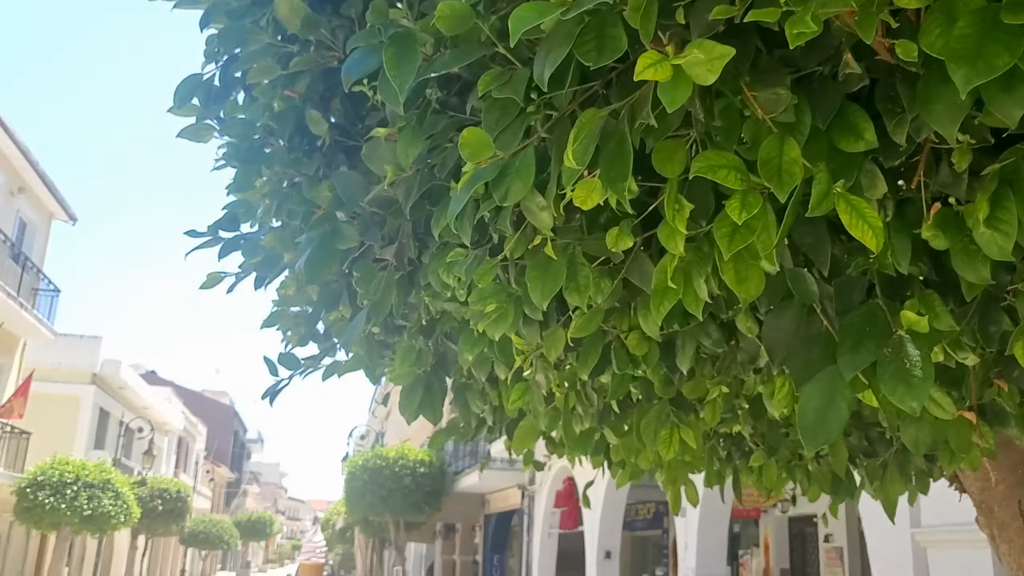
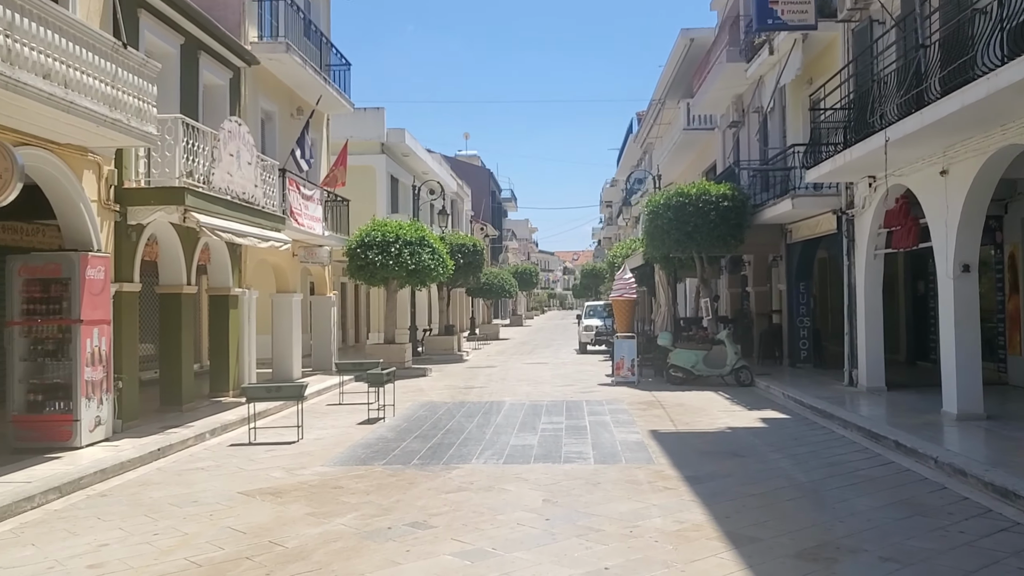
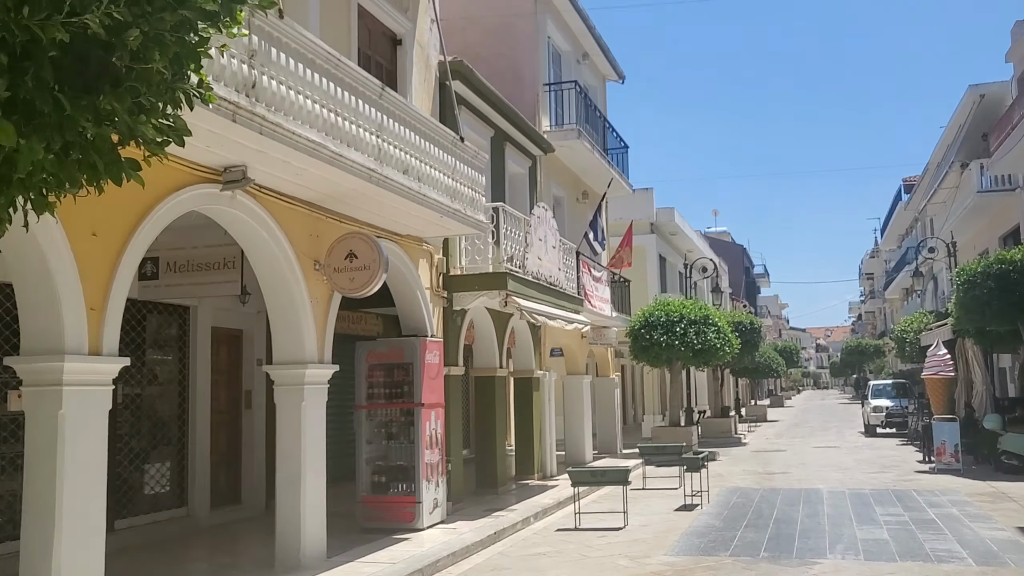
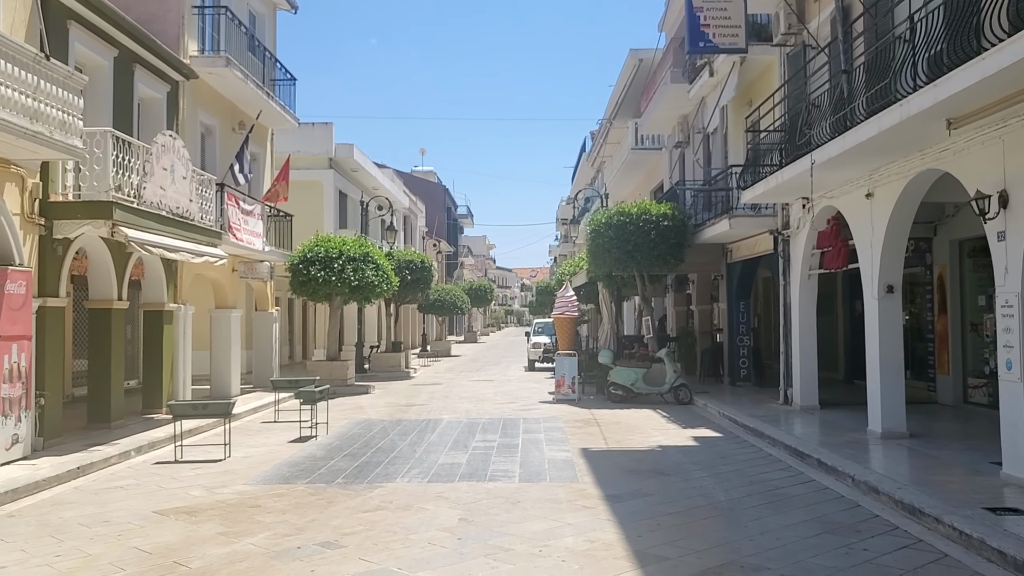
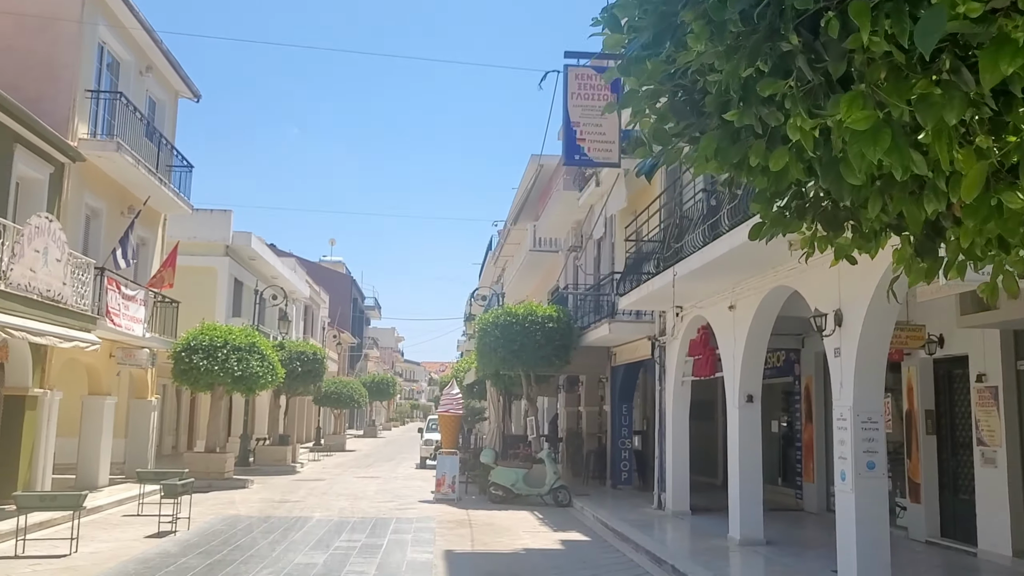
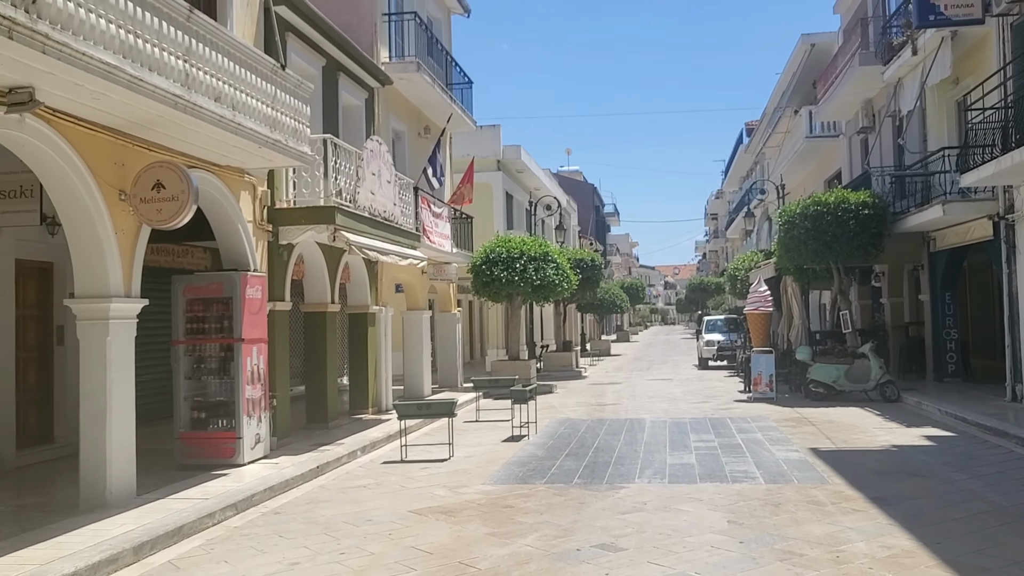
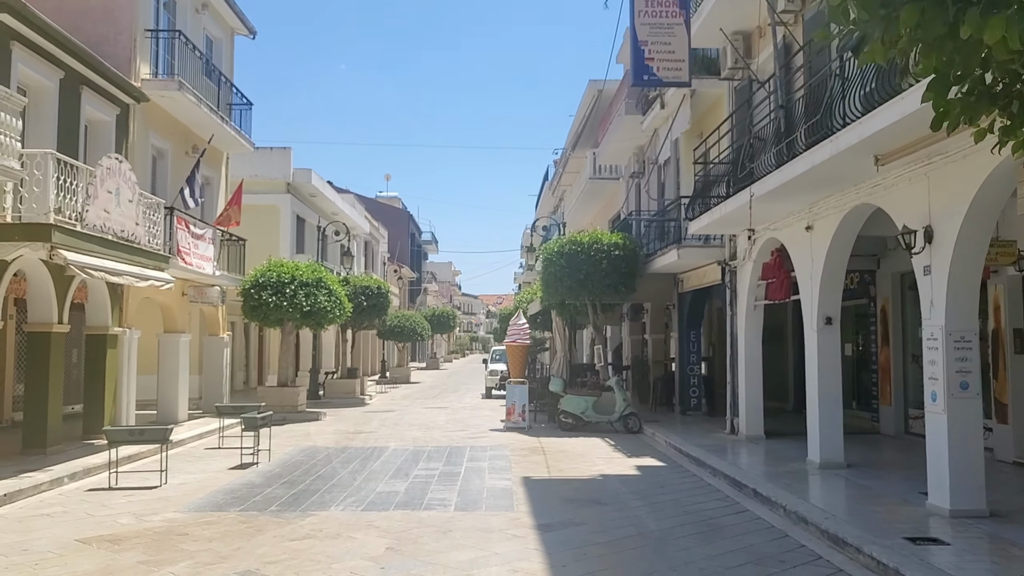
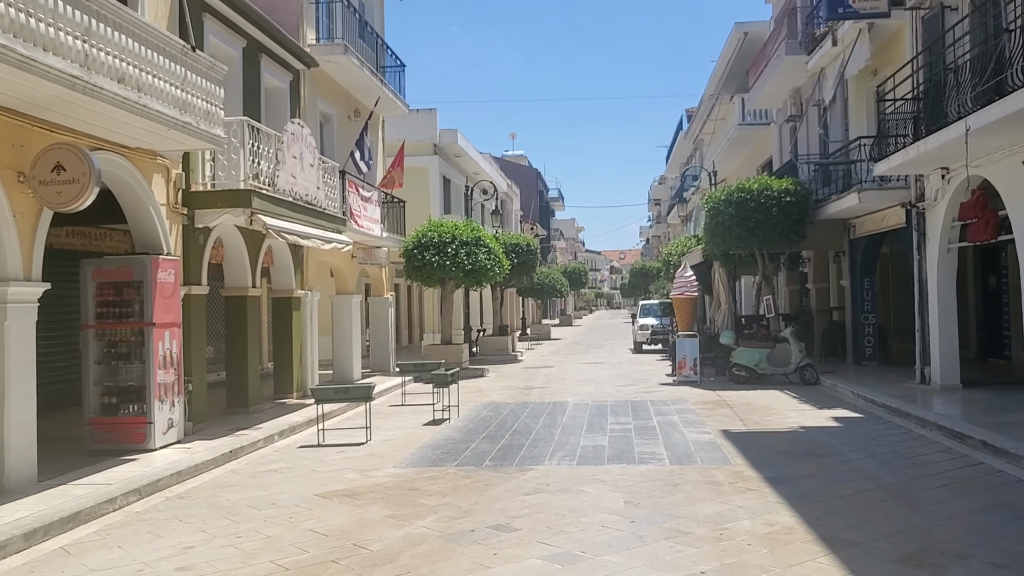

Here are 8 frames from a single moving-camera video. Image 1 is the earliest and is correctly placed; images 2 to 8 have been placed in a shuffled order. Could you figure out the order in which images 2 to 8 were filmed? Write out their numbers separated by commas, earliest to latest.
5, 7, 4, 2, 8, 6, 3
